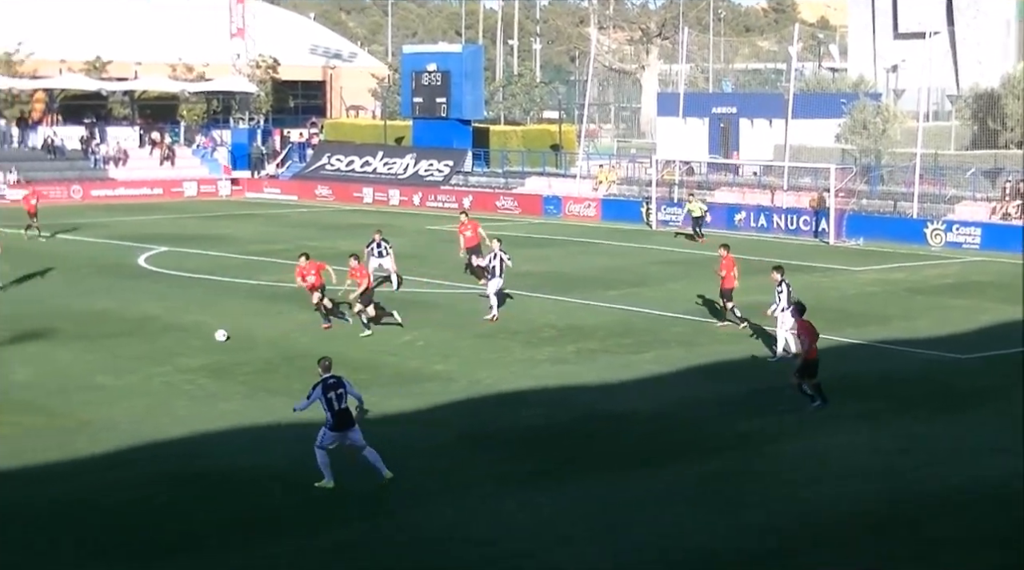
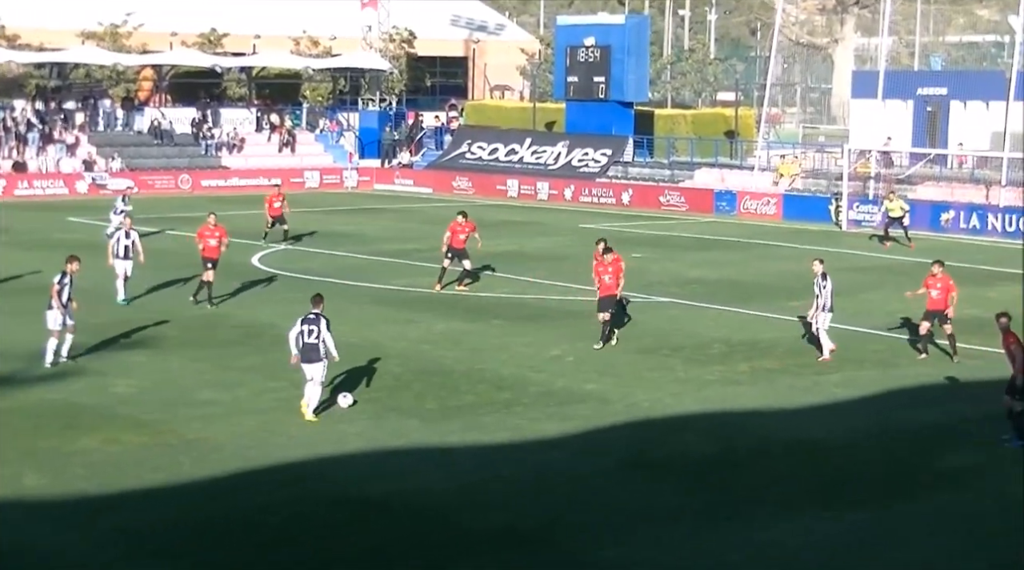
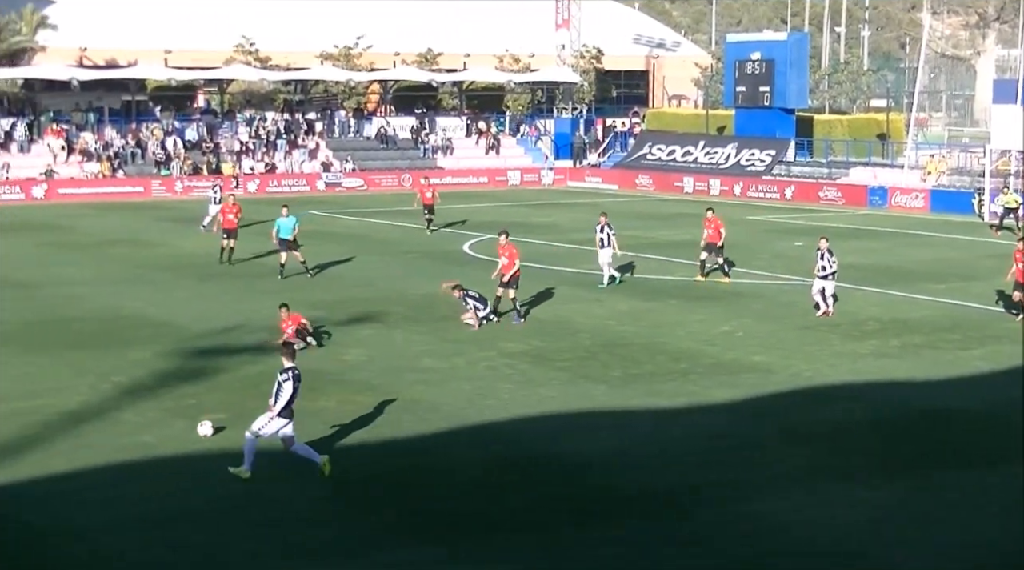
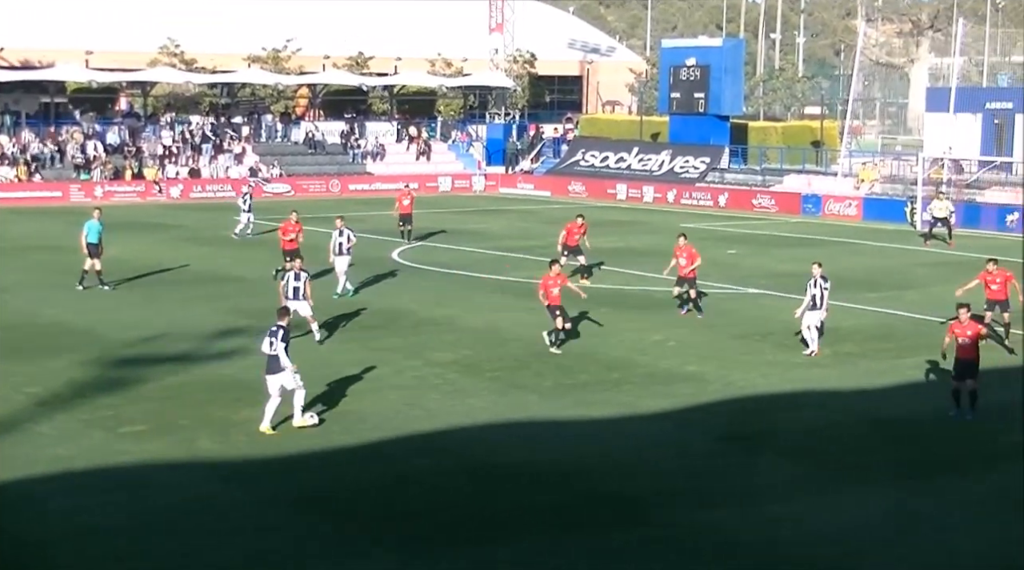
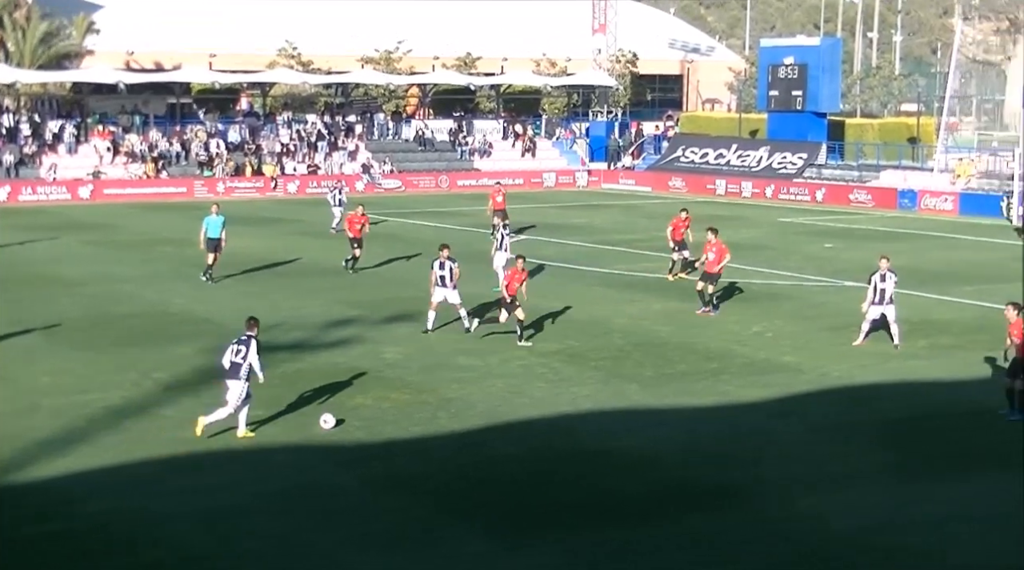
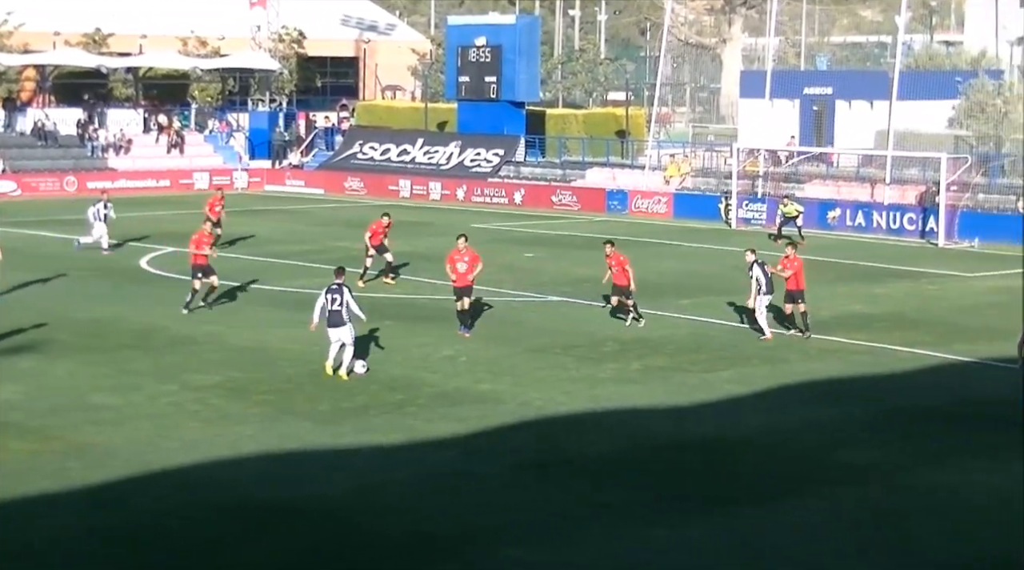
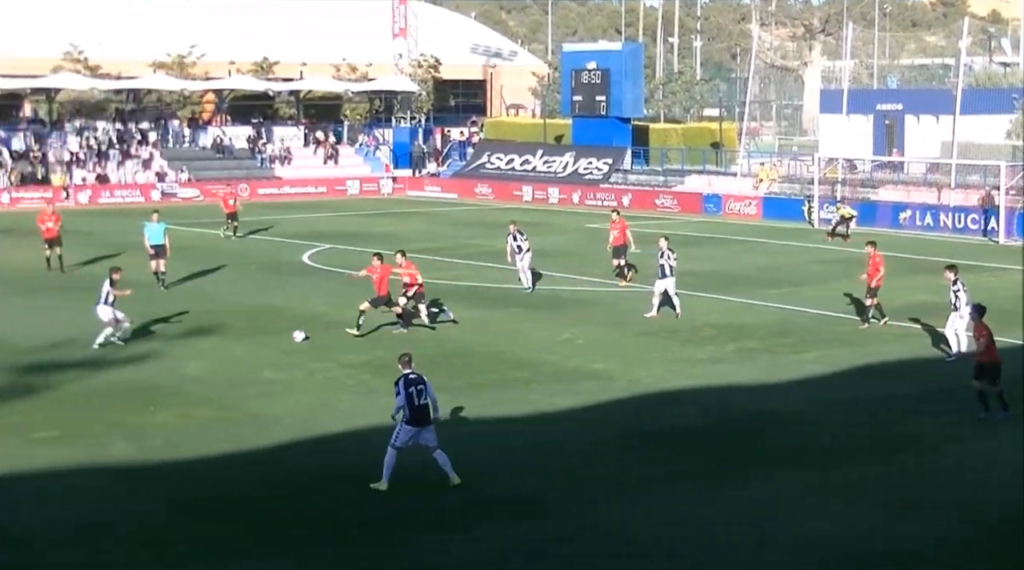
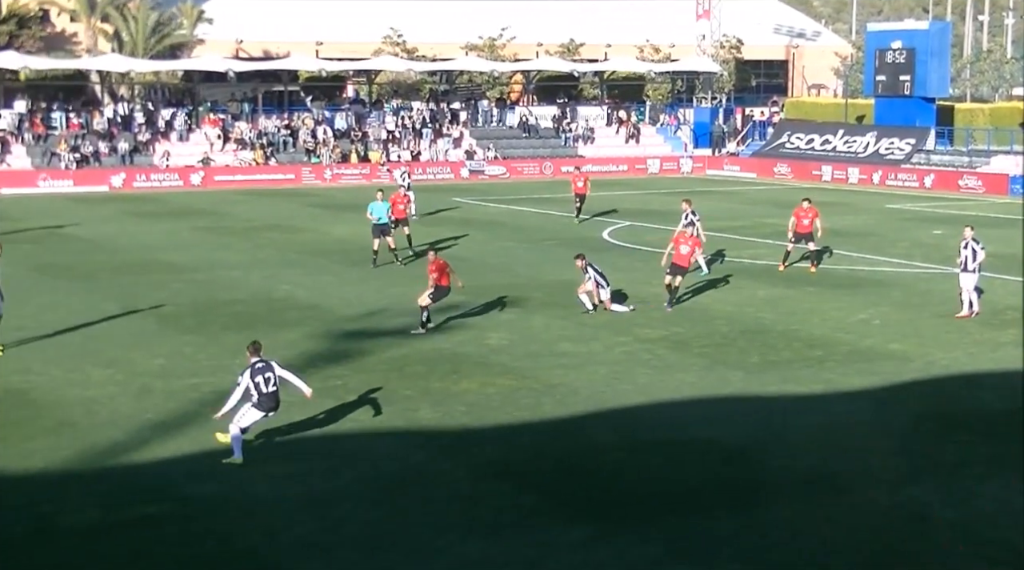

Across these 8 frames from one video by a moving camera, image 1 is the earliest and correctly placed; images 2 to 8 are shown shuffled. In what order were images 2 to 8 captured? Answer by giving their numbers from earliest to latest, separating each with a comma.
7, 3, 8, 5, 4, 2, 6
